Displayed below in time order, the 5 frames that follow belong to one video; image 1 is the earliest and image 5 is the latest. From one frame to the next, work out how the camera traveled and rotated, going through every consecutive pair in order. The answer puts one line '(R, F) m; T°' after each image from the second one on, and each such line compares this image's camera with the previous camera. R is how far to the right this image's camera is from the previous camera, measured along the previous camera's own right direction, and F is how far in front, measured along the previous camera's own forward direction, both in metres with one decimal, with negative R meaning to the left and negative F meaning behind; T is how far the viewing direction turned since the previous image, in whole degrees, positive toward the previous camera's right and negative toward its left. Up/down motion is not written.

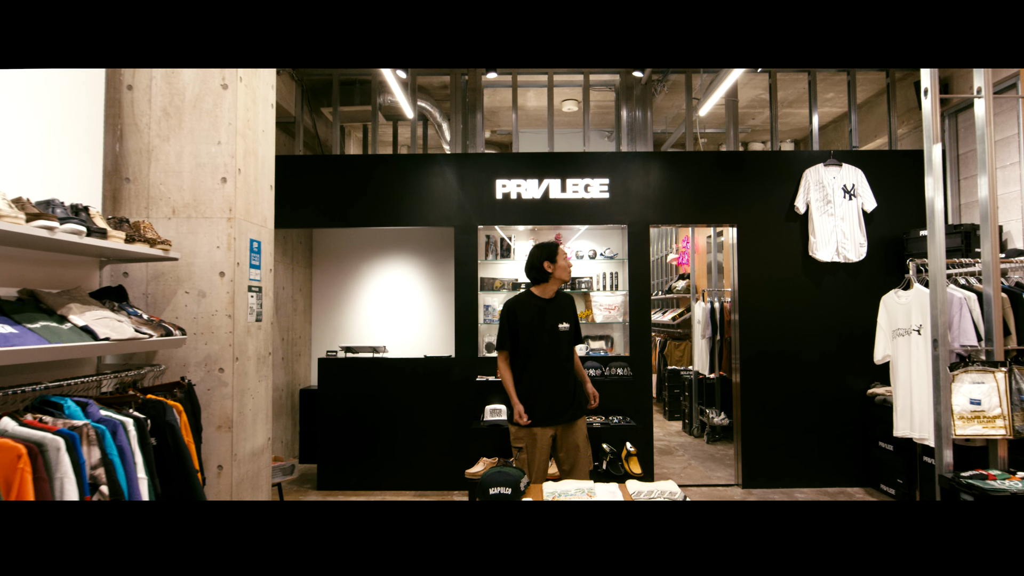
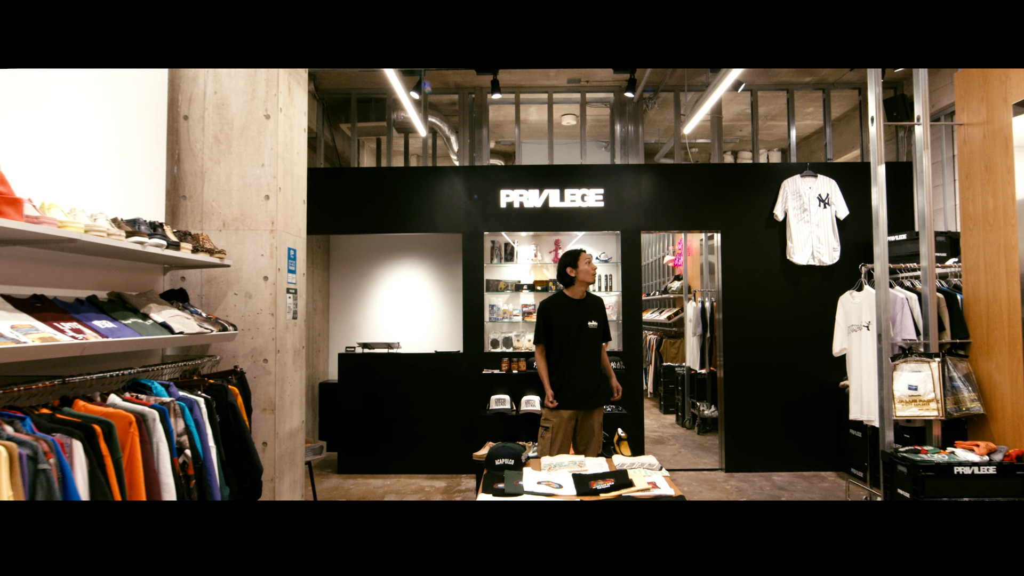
(0.0, -0.5) m; 0°
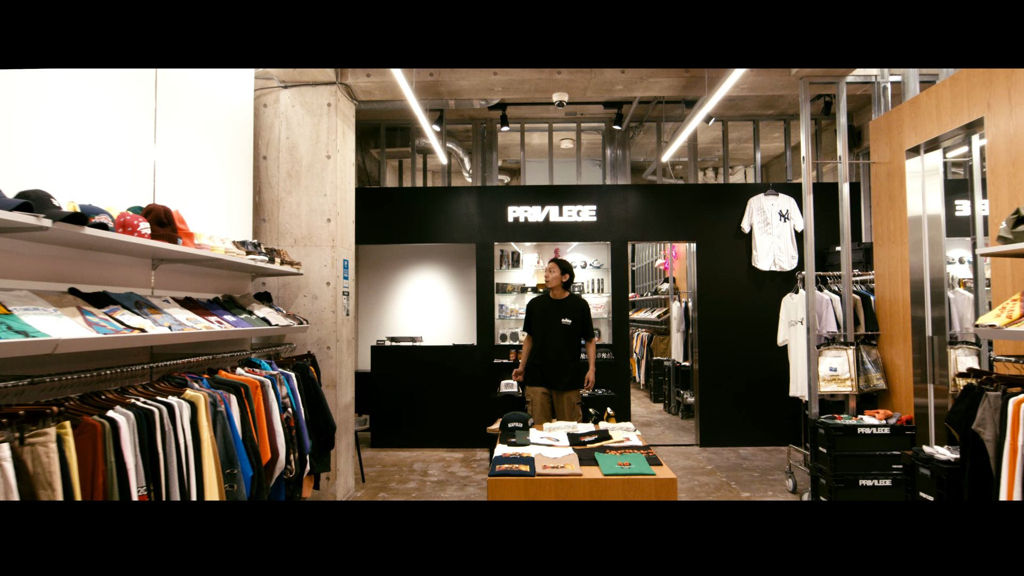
(-0.1, -1.0) m; 0°
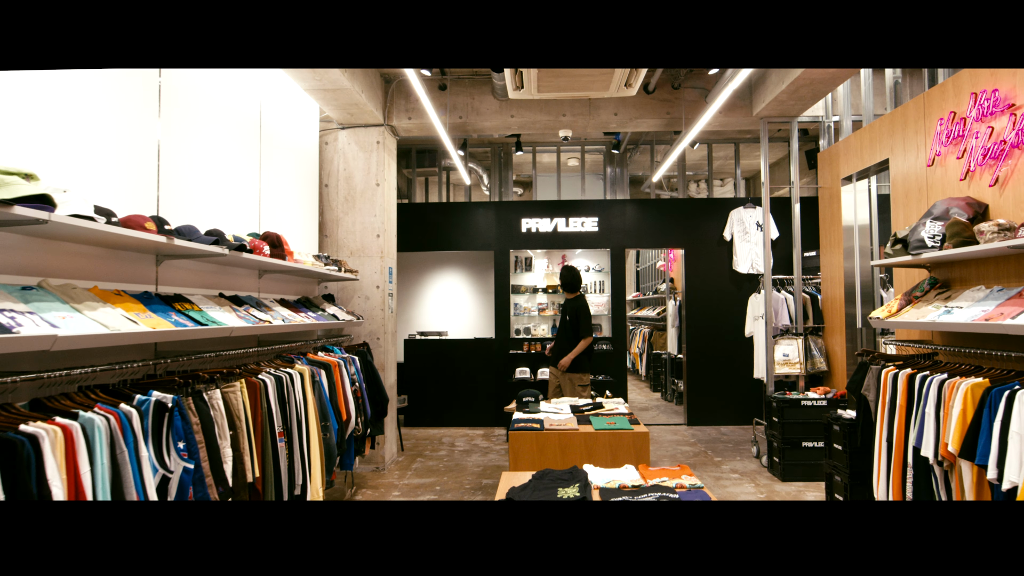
(0.0, -1.1) m; -1°
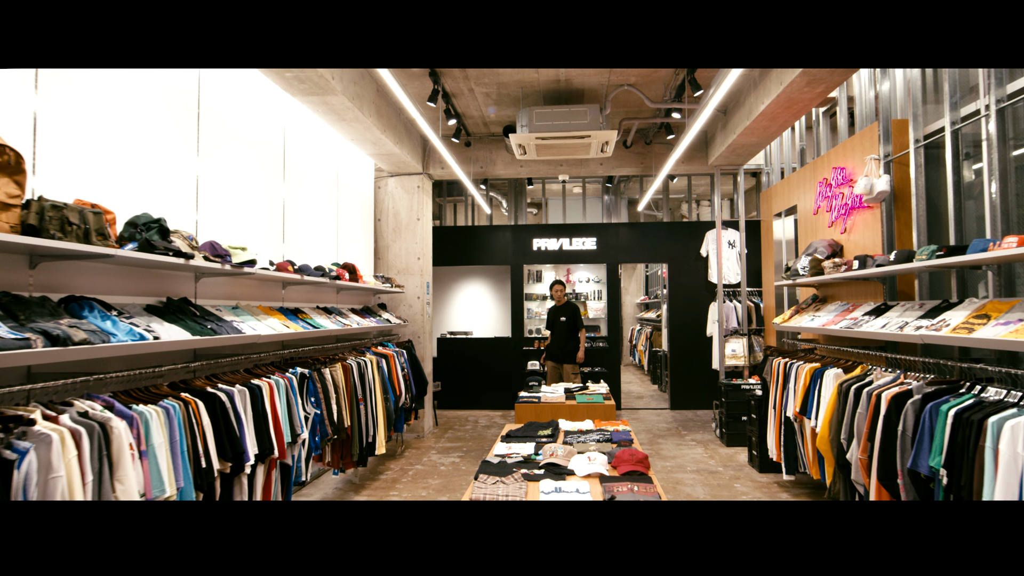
(+0.2, -1.6) m; -2°
